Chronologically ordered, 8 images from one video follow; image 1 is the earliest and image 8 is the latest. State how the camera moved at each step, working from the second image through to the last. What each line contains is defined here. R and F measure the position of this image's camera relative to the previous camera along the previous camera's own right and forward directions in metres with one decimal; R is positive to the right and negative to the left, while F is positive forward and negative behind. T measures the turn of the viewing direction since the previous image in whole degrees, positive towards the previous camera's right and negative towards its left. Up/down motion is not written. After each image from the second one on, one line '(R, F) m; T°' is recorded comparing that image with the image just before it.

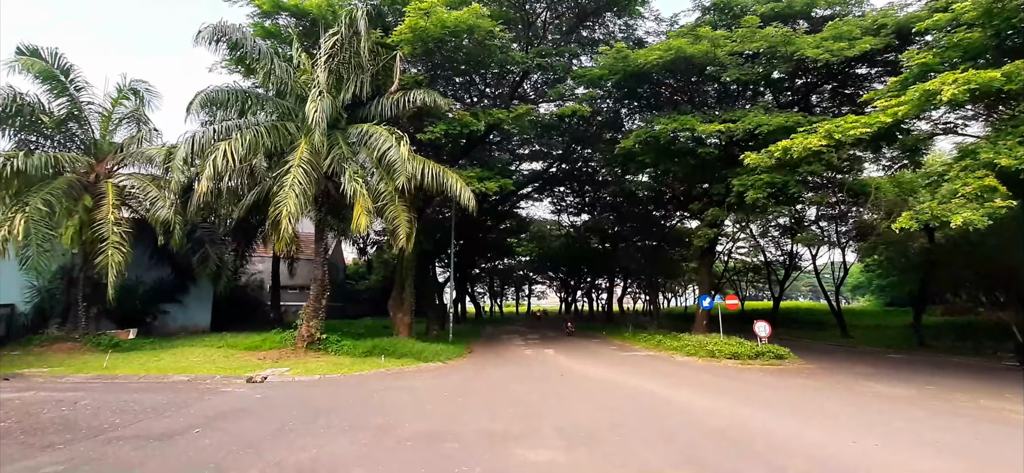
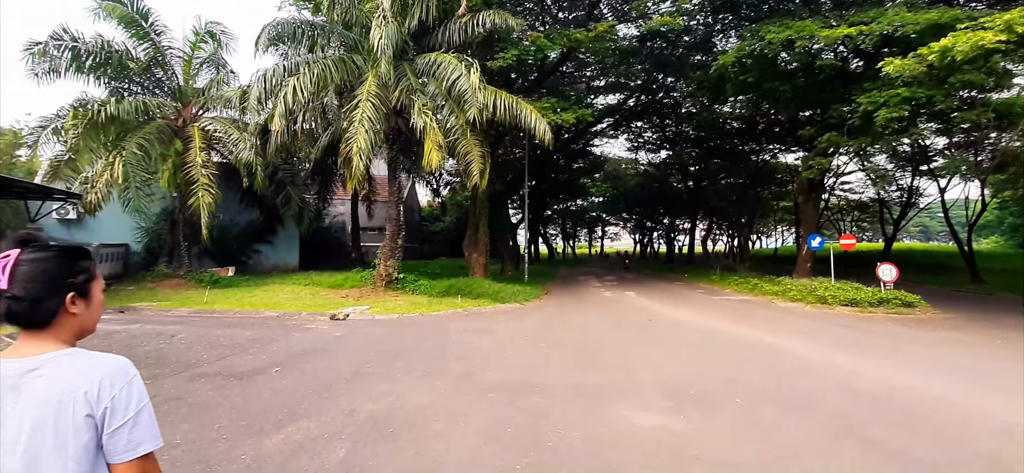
(-0.3, +1.0) m; -8°
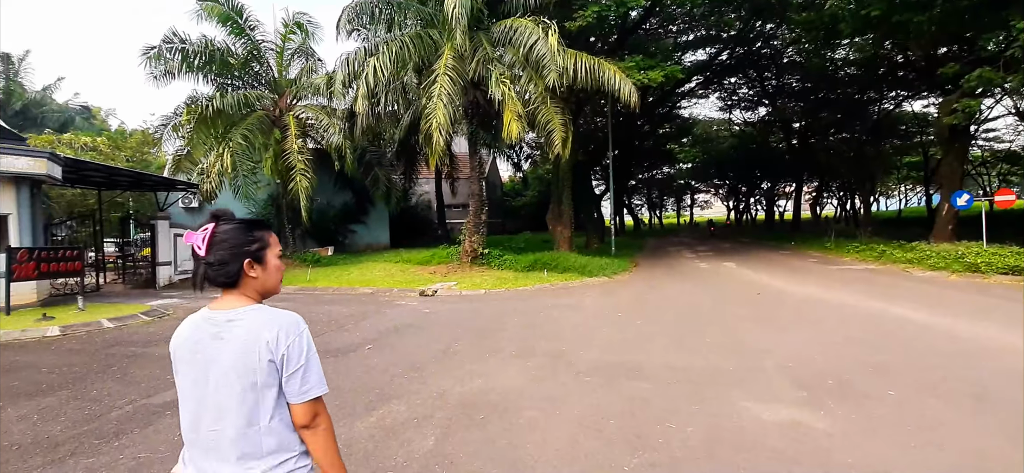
(-0.1, +0.5) m; -10°
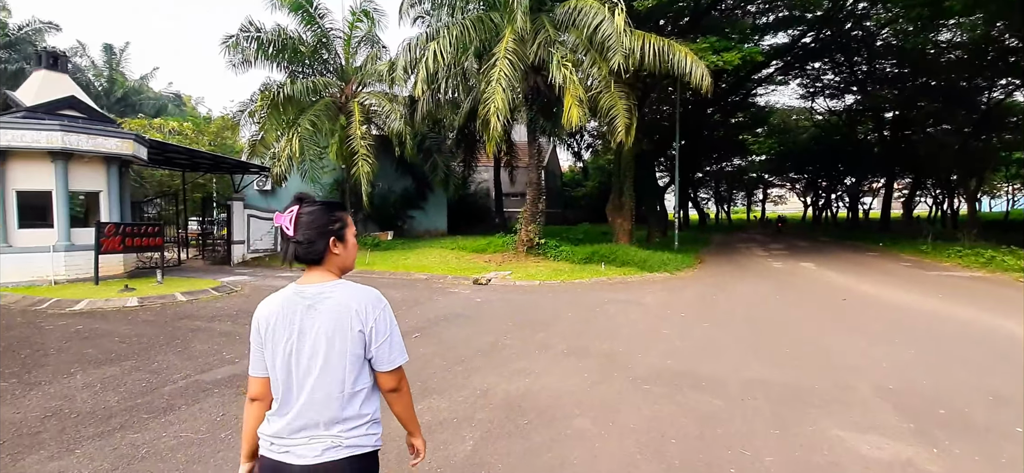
(0.0, +0.4) m; -7°
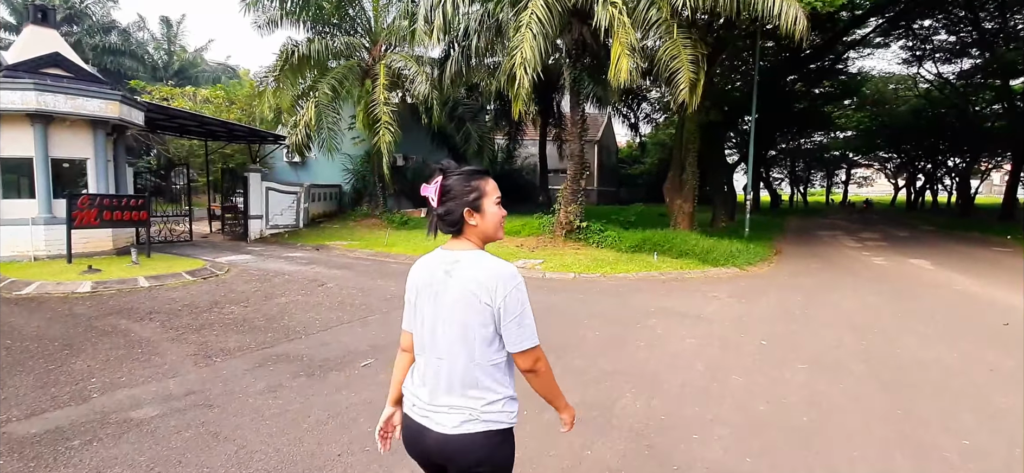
(+0.5, +2.1) m; -7°
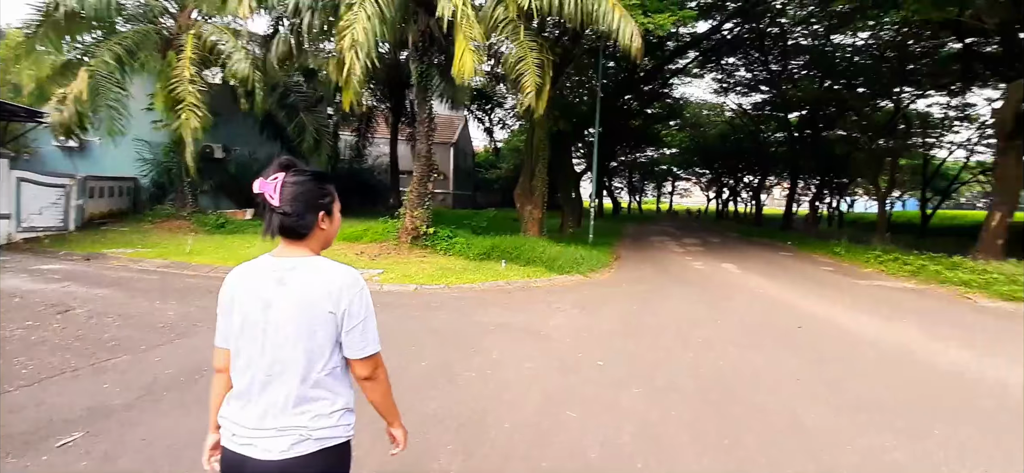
(+0.4, +0.7) m; +16°
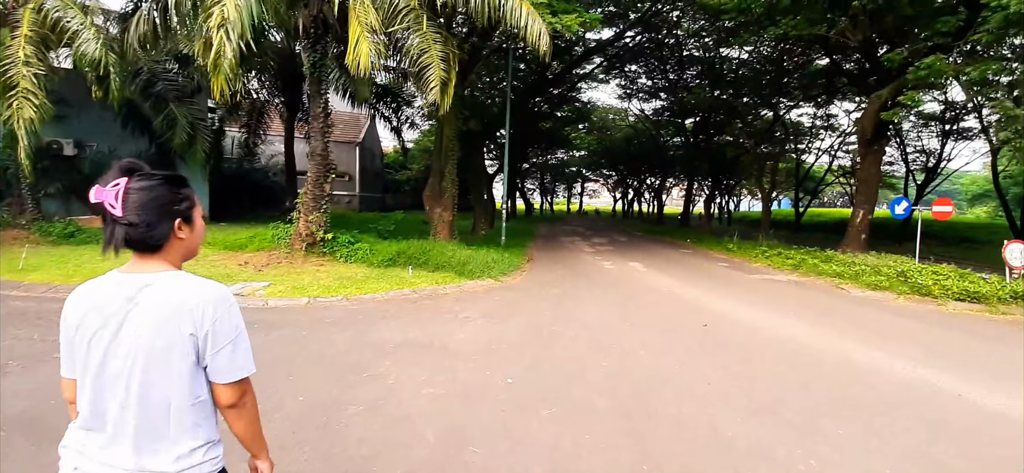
(+0.2, +0.5) m; +10°
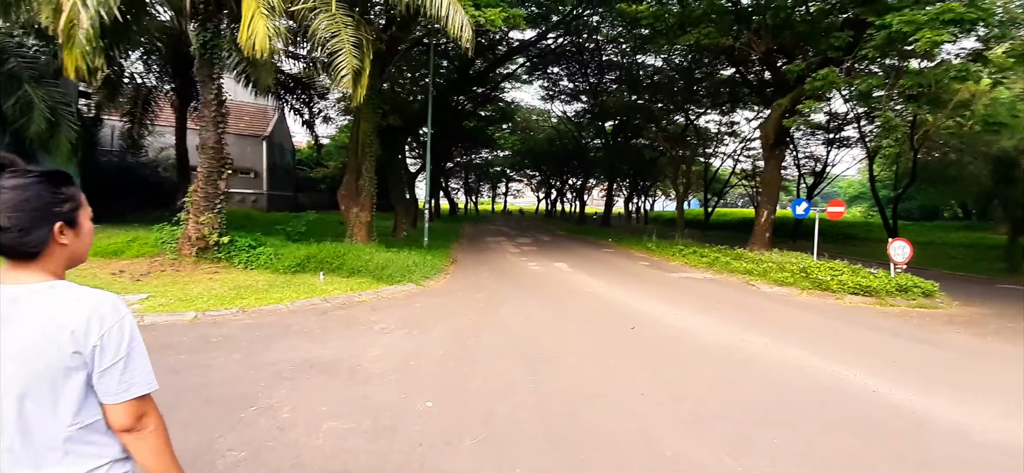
(0.0, +0.4) m; +9°
